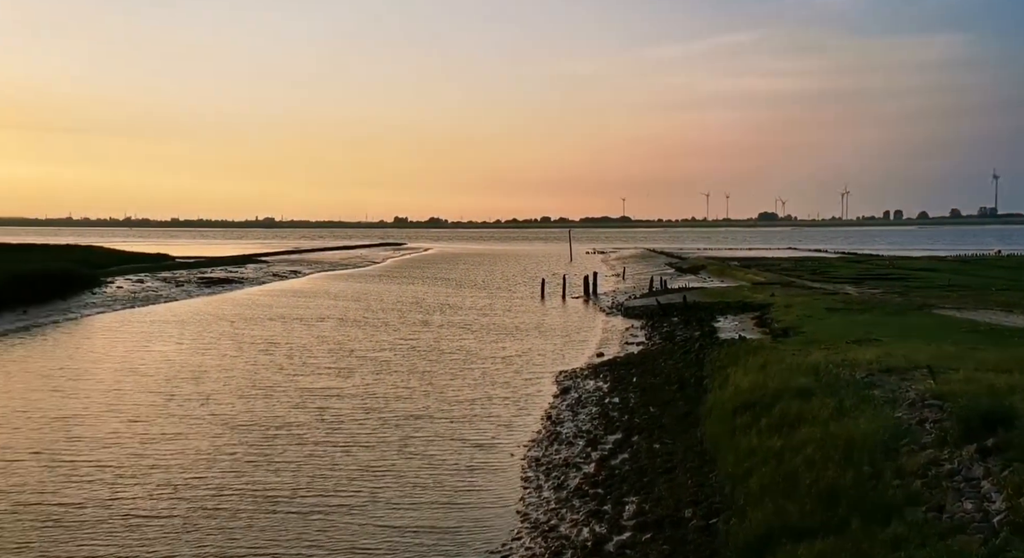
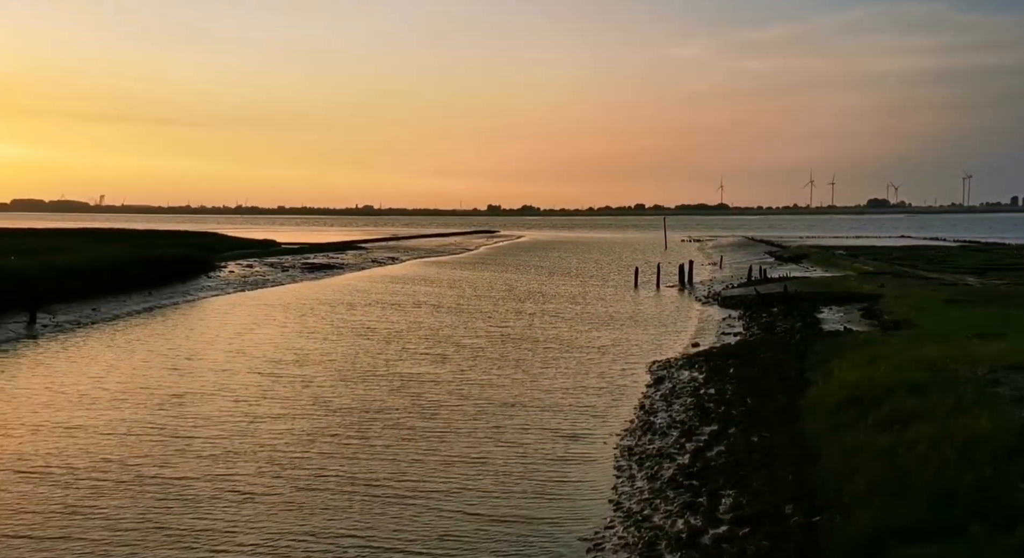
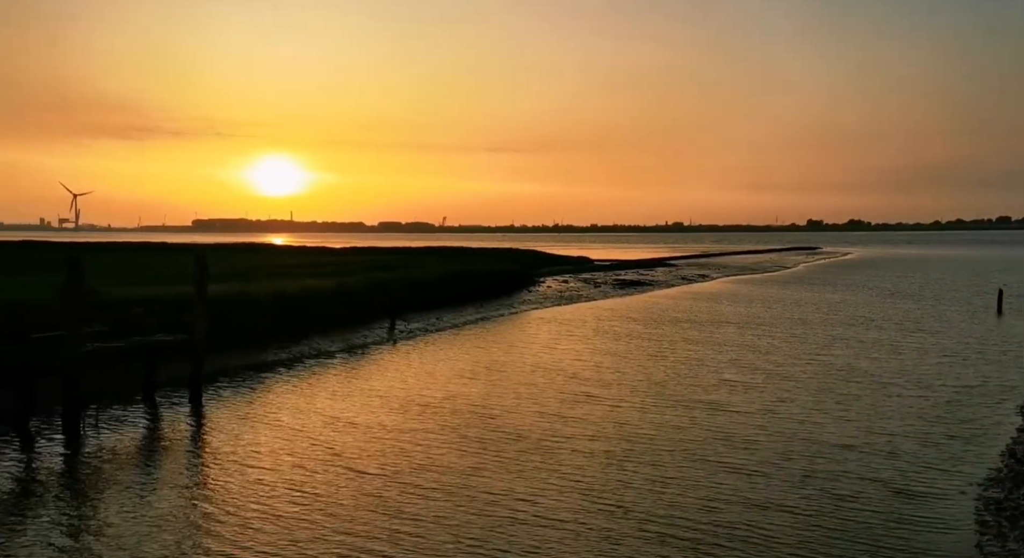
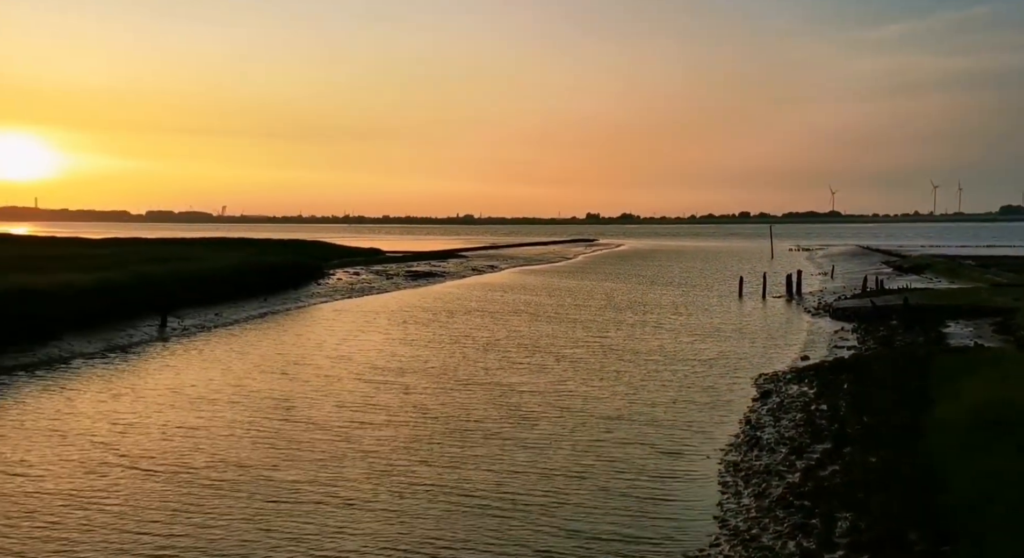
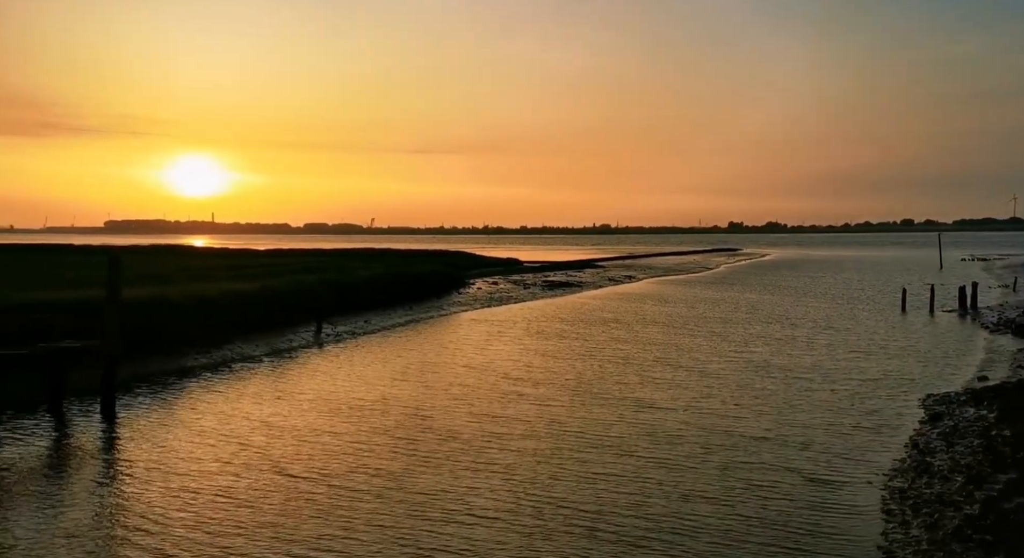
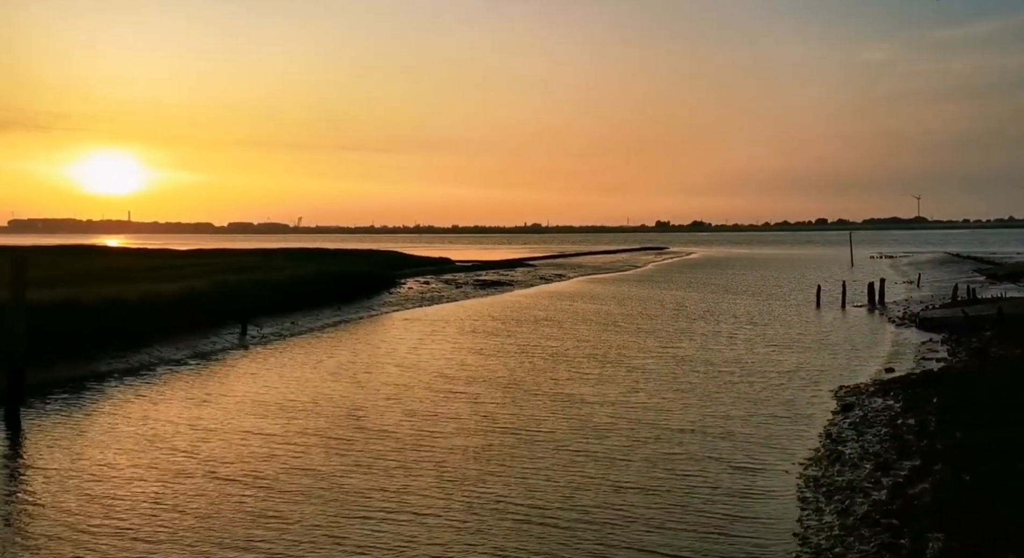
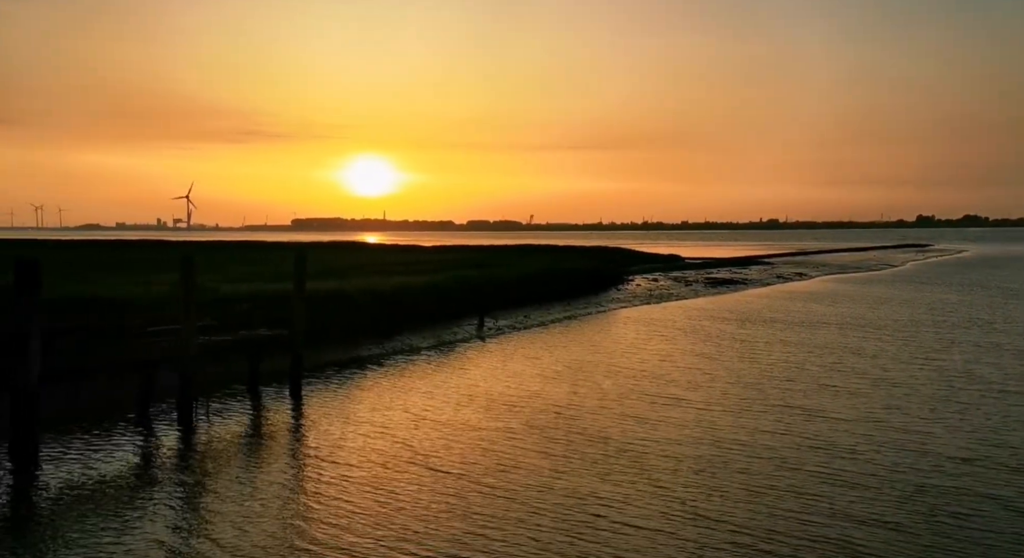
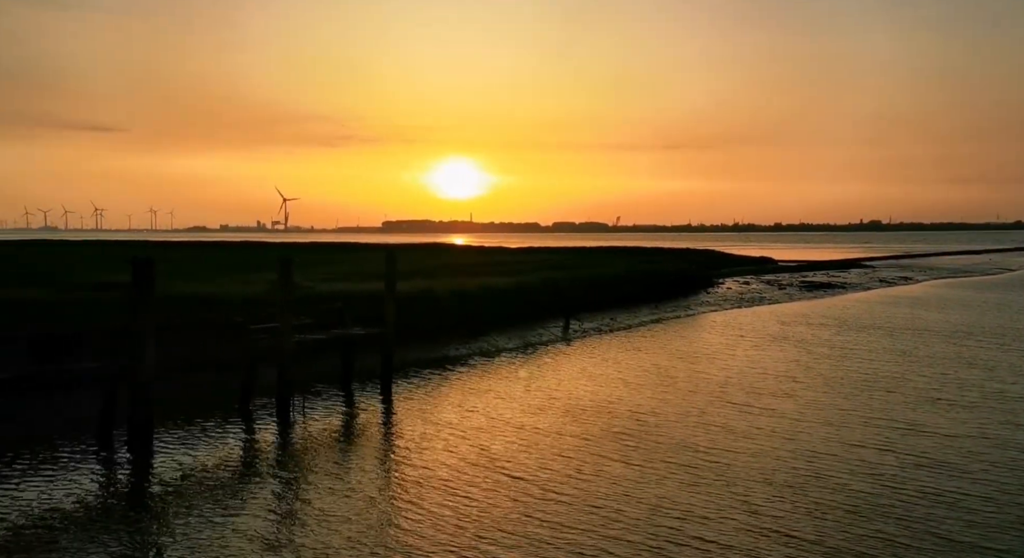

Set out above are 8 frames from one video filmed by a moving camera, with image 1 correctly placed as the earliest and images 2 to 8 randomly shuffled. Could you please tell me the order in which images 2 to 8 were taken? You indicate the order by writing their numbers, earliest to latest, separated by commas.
2, 4, 6, 5, 3, 7, 8
